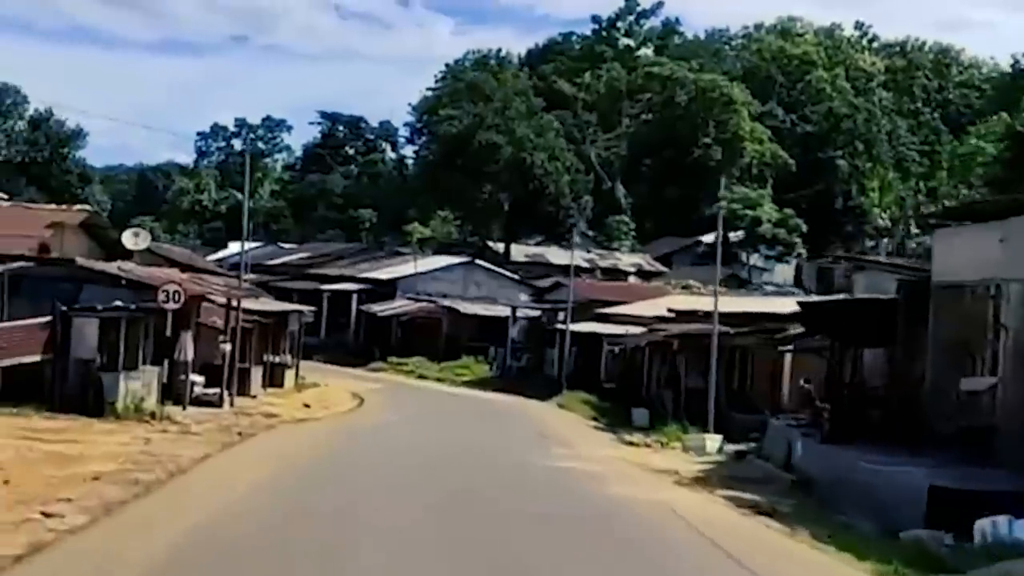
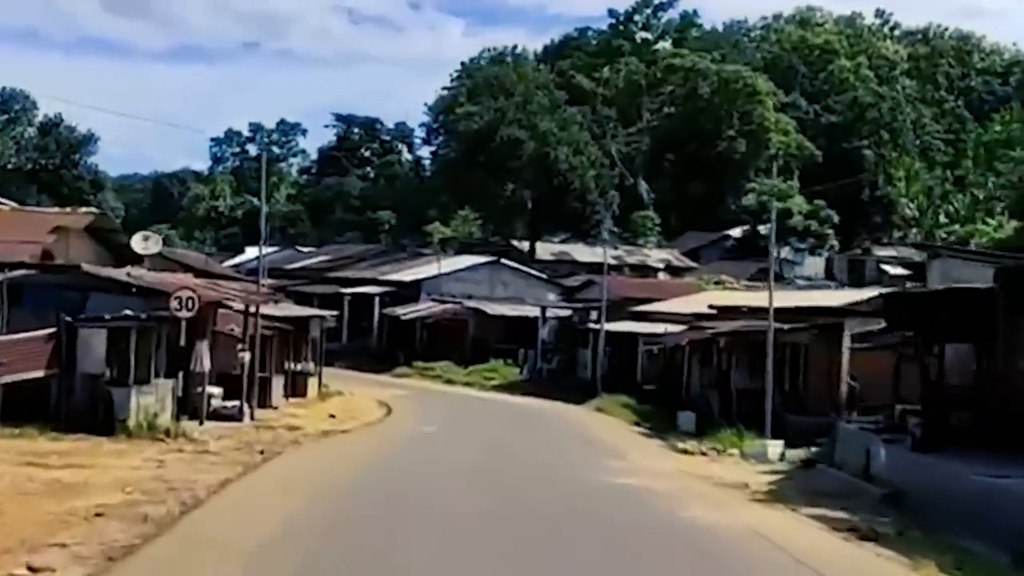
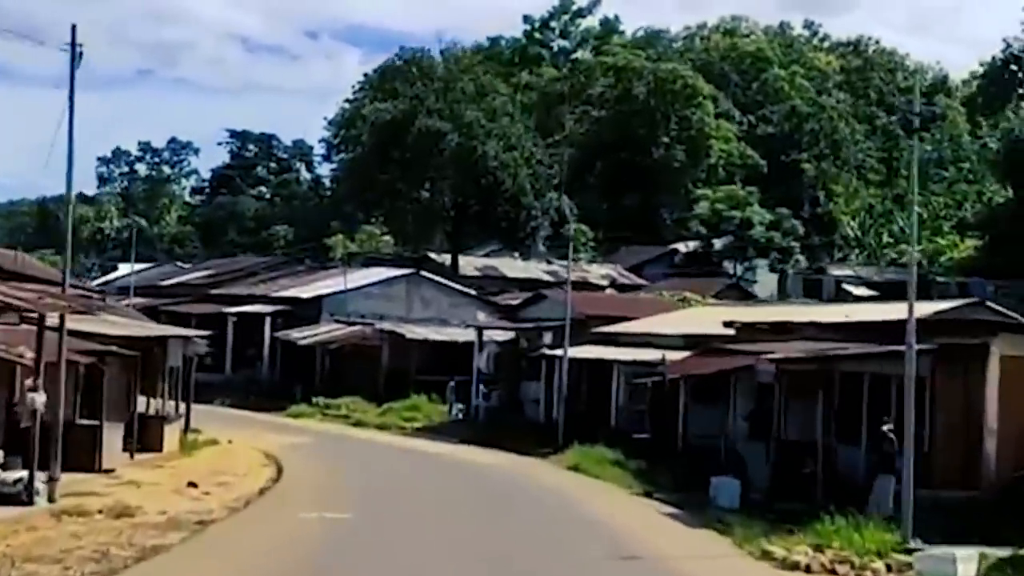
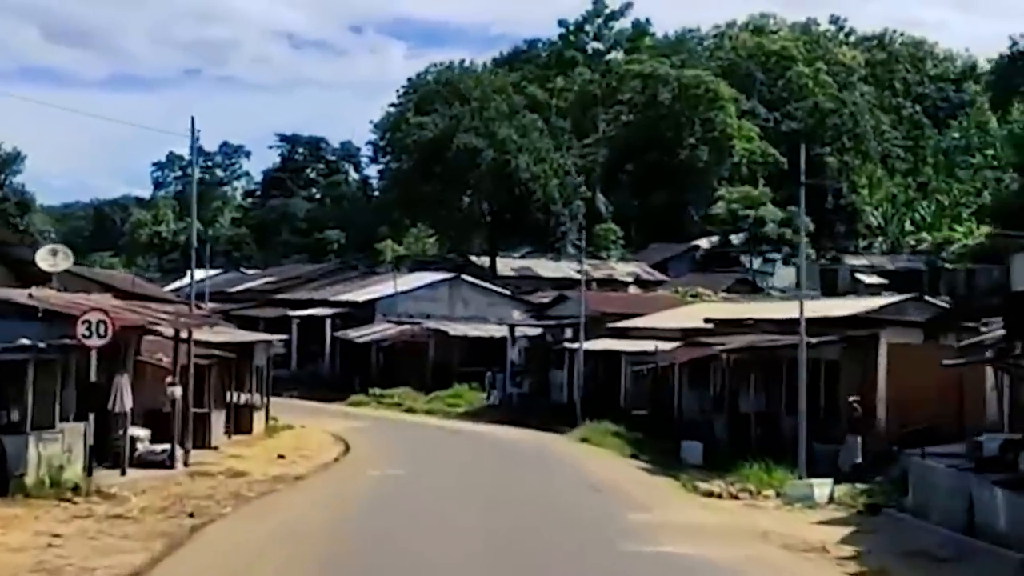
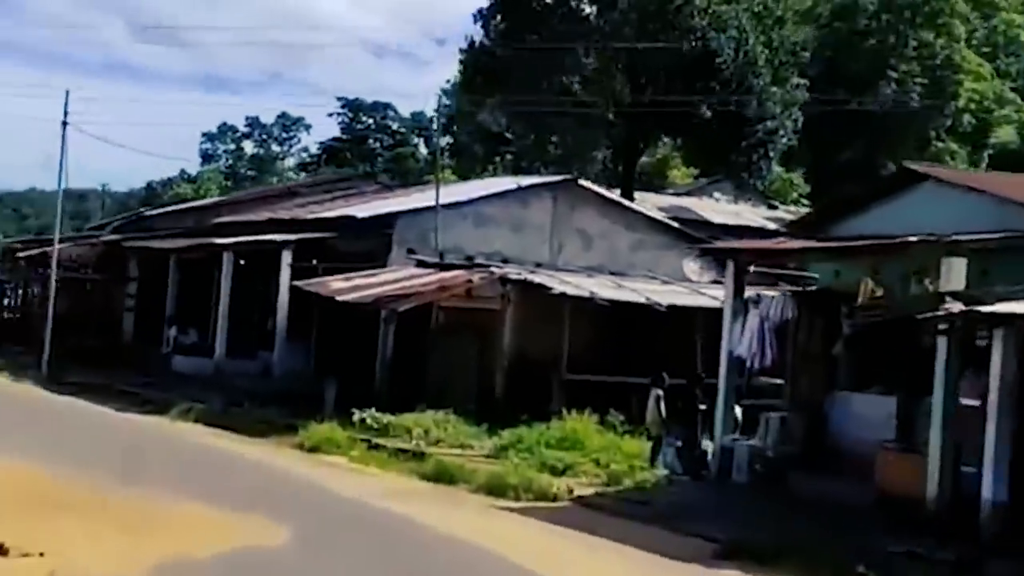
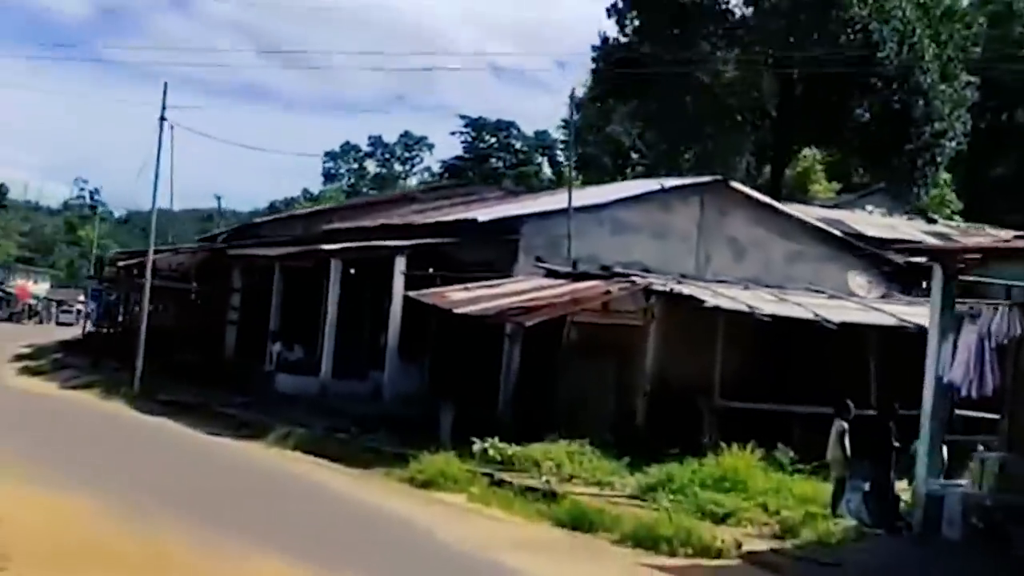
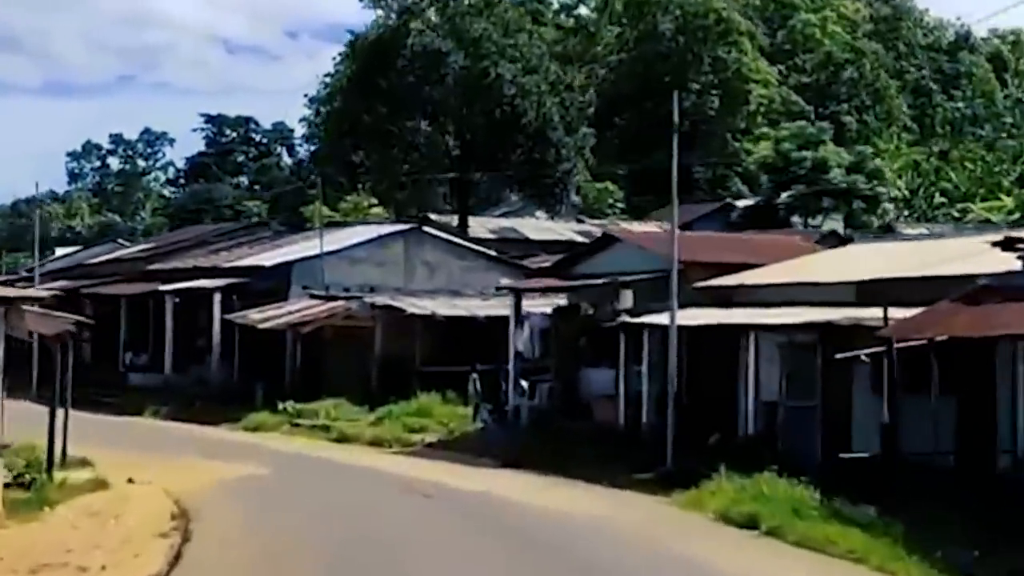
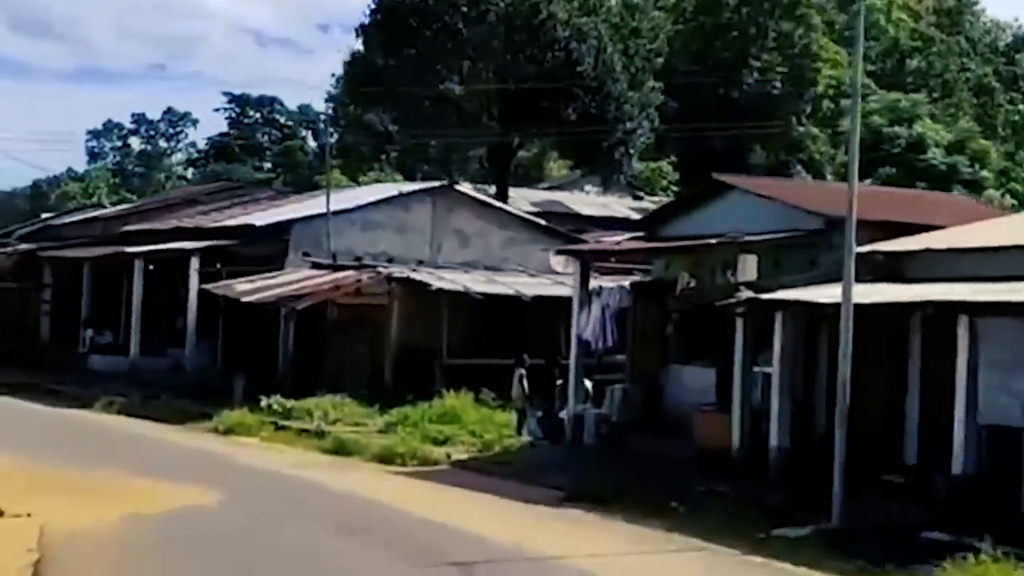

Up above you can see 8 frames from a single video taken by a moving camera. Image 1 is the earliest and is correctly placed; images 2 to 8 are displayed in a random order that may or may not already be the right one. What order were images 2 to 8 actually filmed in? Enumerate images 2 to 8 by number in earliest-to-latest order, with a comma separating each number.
2, 4, 3, 7, 8, 5, 6
